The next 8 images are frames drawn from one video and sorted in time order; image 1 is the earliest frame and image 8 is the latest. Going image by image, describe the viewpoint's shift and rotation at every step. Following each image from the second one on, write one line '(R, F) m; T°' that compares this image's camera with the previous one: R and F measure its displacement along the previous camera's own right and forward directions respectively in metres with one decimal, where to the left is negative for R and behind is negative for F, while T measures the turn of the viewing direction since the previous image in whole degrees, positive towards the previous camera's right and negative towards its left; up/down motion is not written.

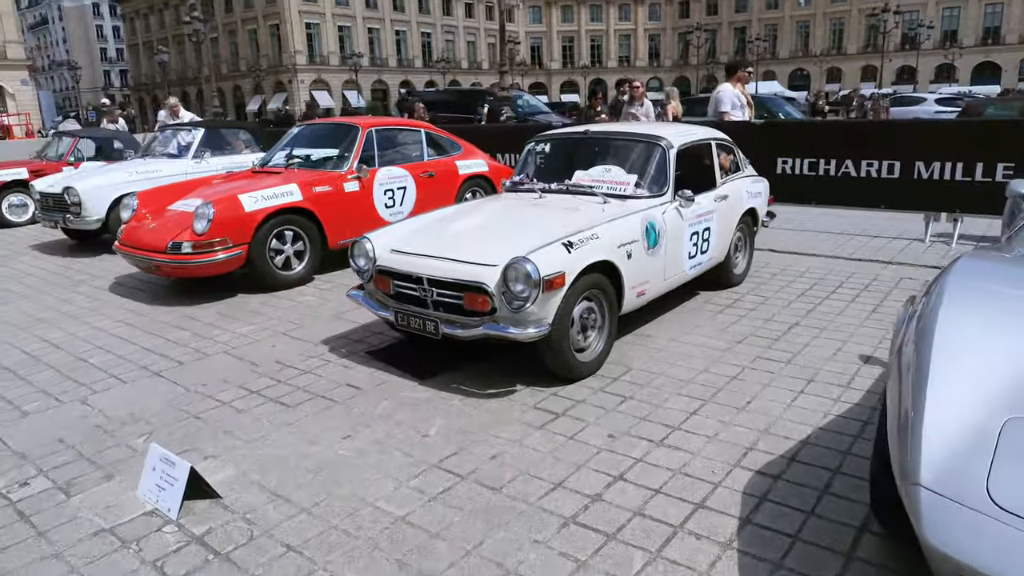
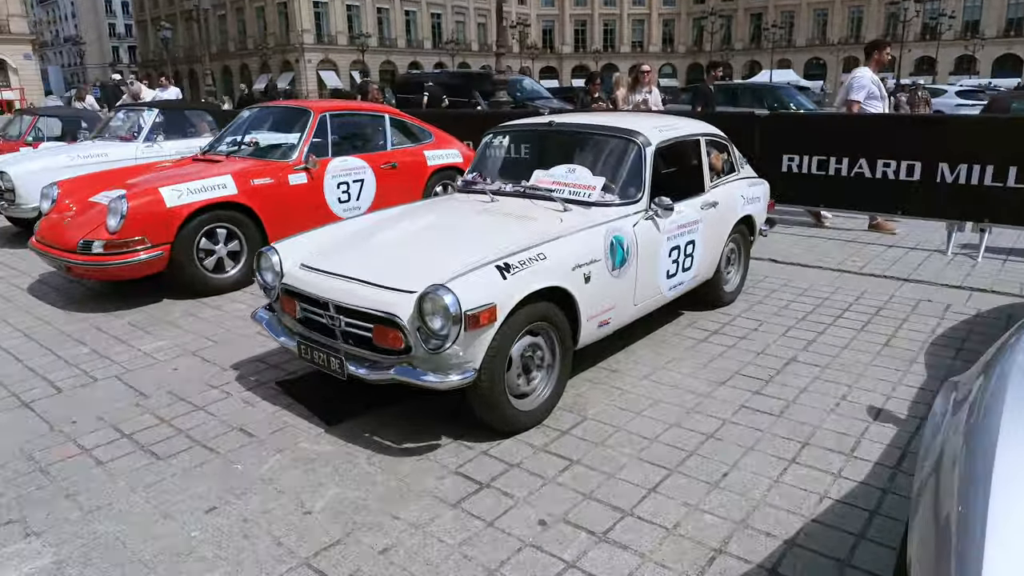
(+0.4, +0.9) m; -1°
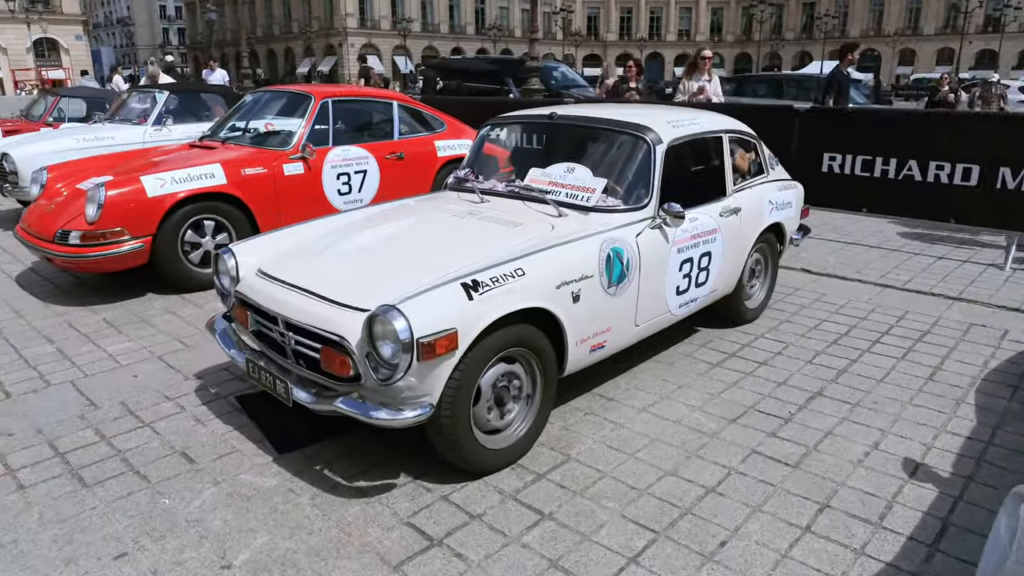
(+0.3, +0.5) m; -3°
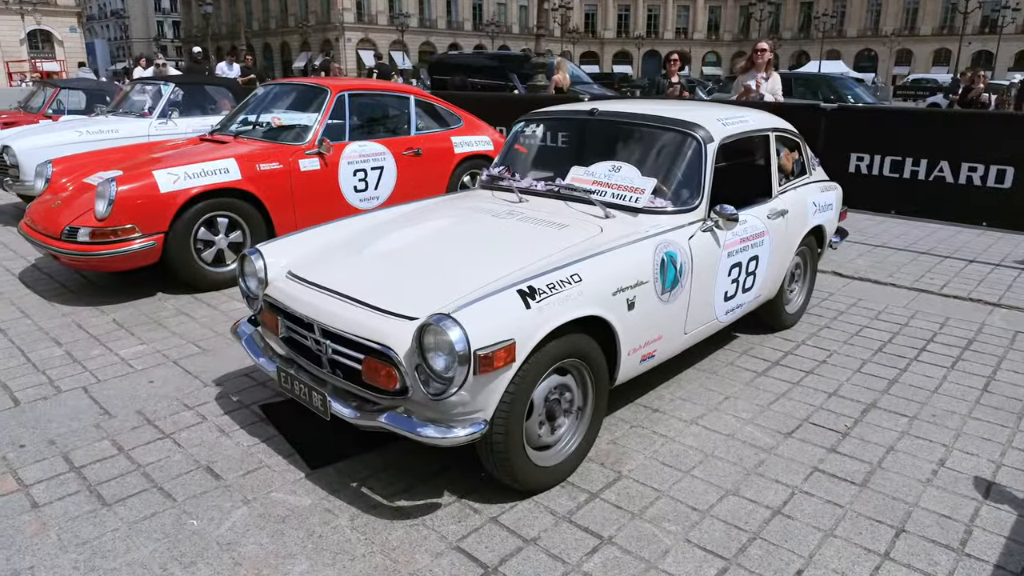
(-0.3, +0.2) m; 0°
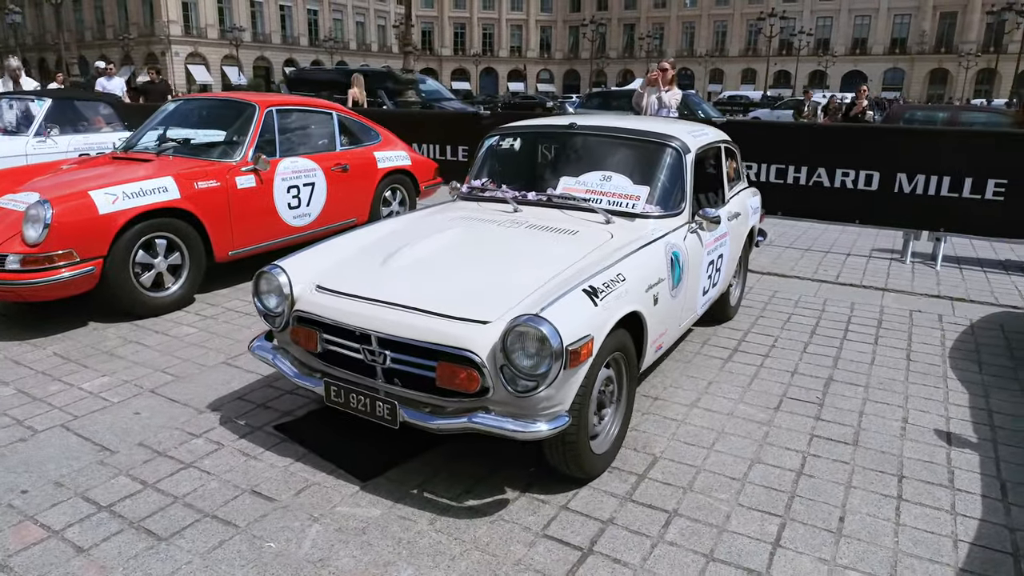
(-0.9, -0.1) m; +12°
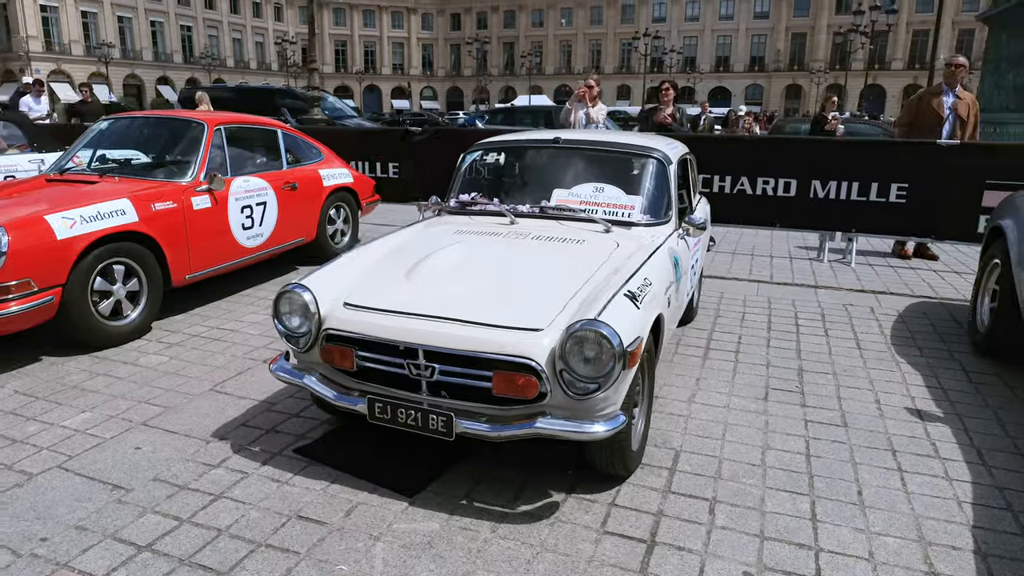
(-0.7, -0.1) m; +9°
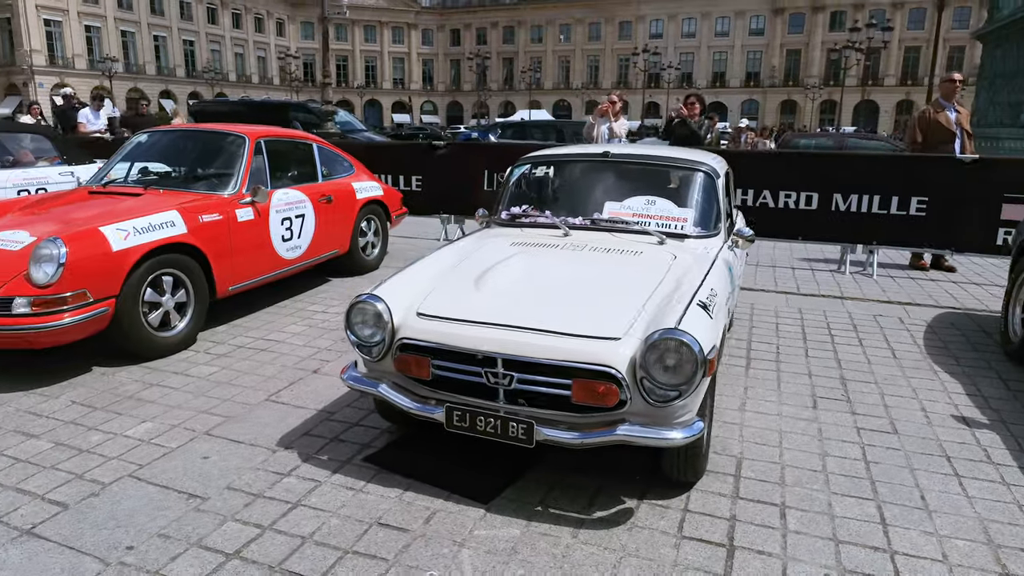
(-0.4, -0.1) m; 0°
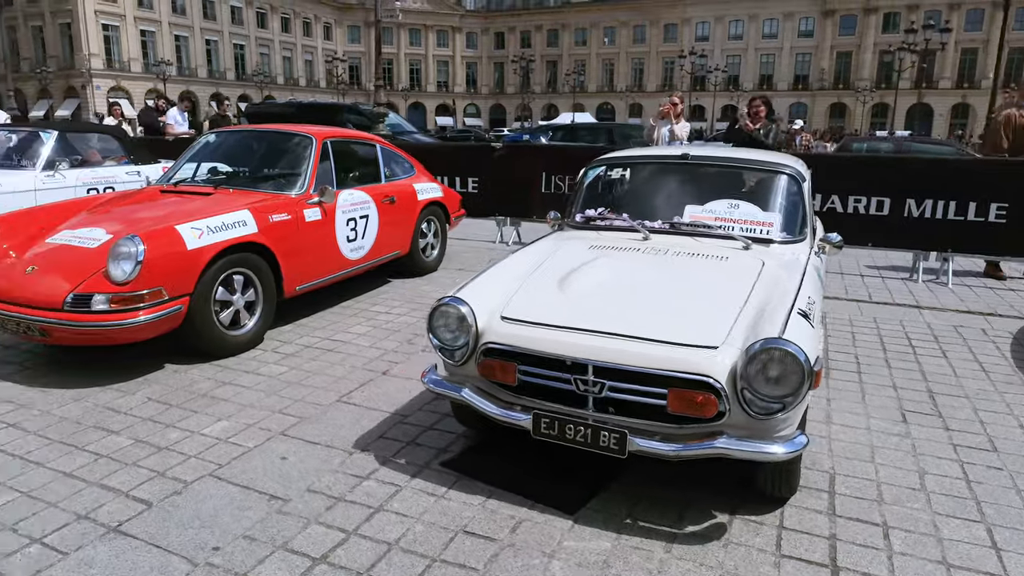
(-0.2, +0.1) m; -3°
